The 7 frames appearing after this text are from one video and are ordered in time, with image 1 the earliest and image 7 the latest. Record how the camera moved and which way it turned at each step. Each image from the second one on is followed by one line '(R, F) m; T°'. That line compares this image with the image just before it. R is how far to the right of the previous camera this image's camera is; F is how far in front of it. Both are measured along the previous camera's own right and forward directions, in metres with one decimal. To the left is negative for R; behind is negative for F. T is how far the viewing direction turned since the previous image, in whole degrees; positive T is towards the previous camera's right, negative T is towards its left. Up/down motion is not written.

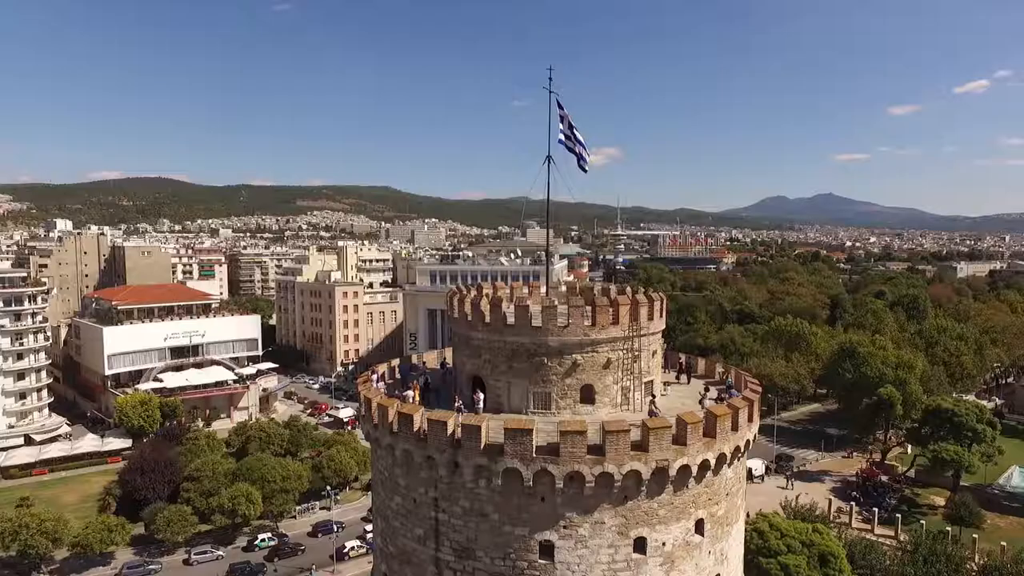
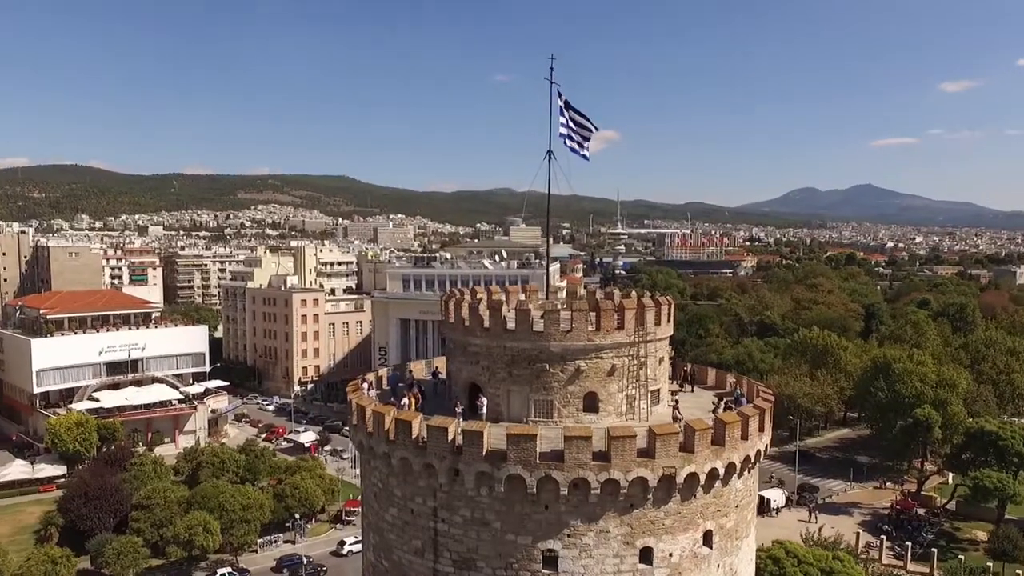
(-0.1, +0.5) m; 0°
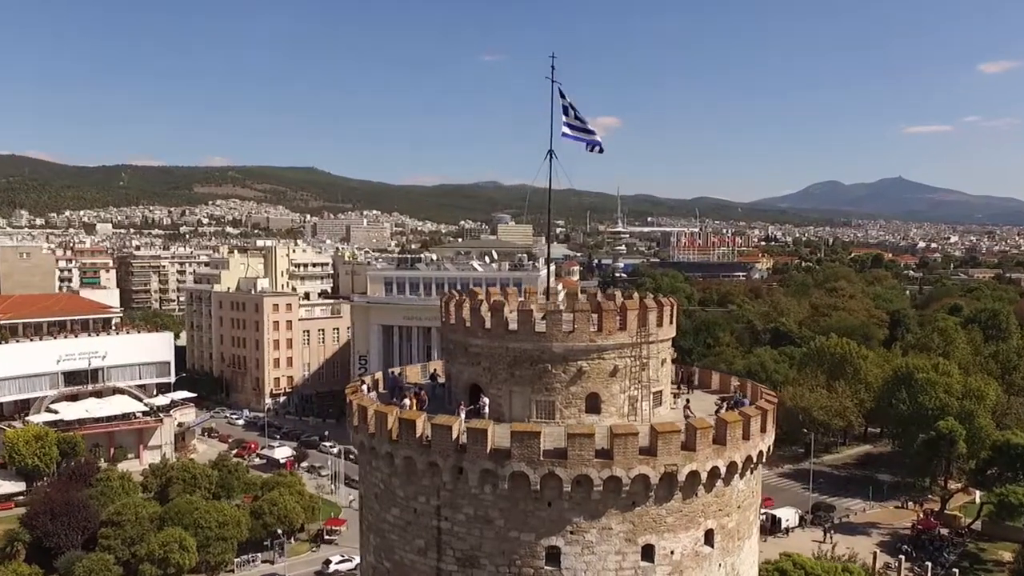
(0.0, -0.1) m; 0°
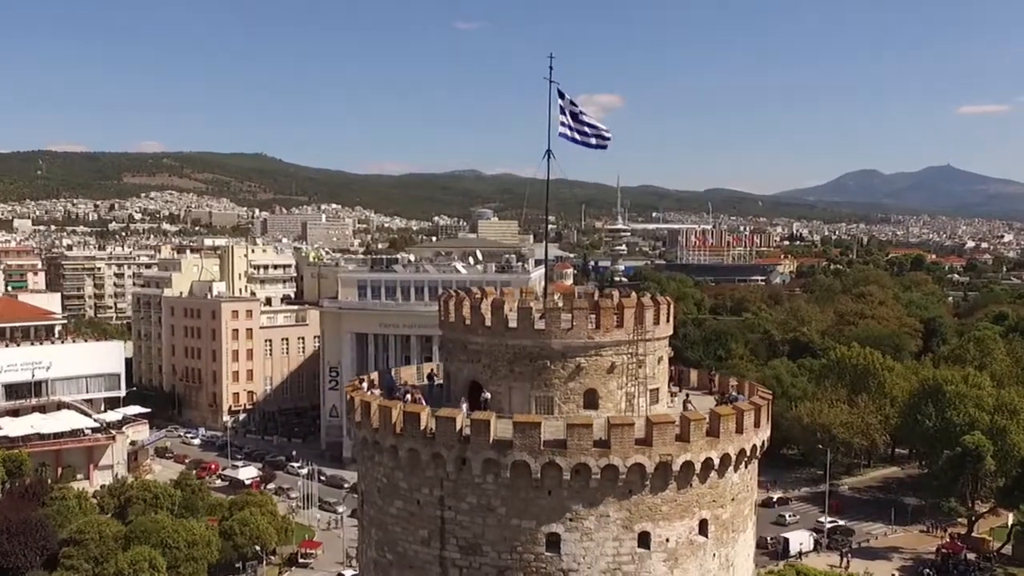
(-0.1, -0.5) m; 0°
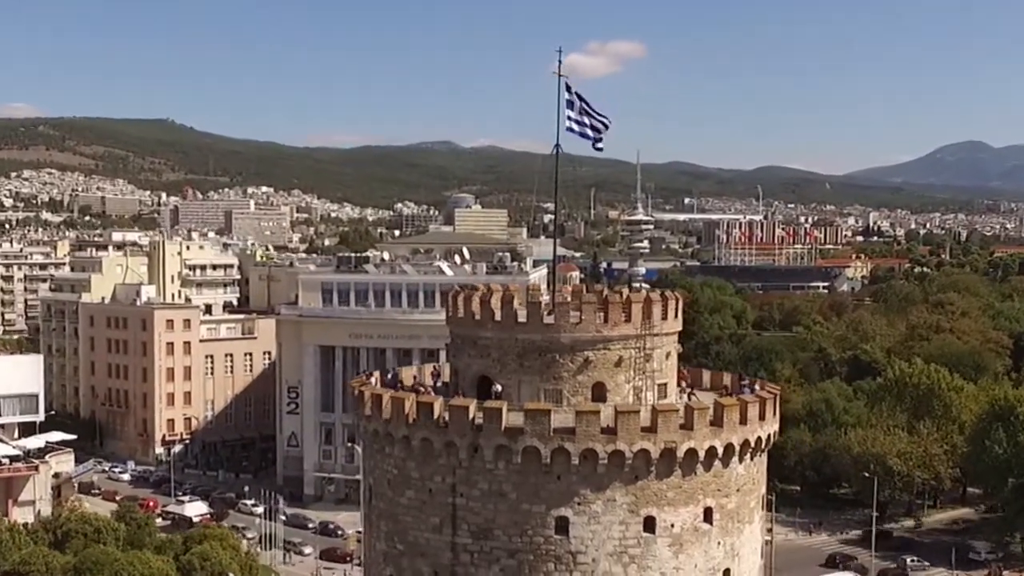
(0.0, -0.5) m; 0°
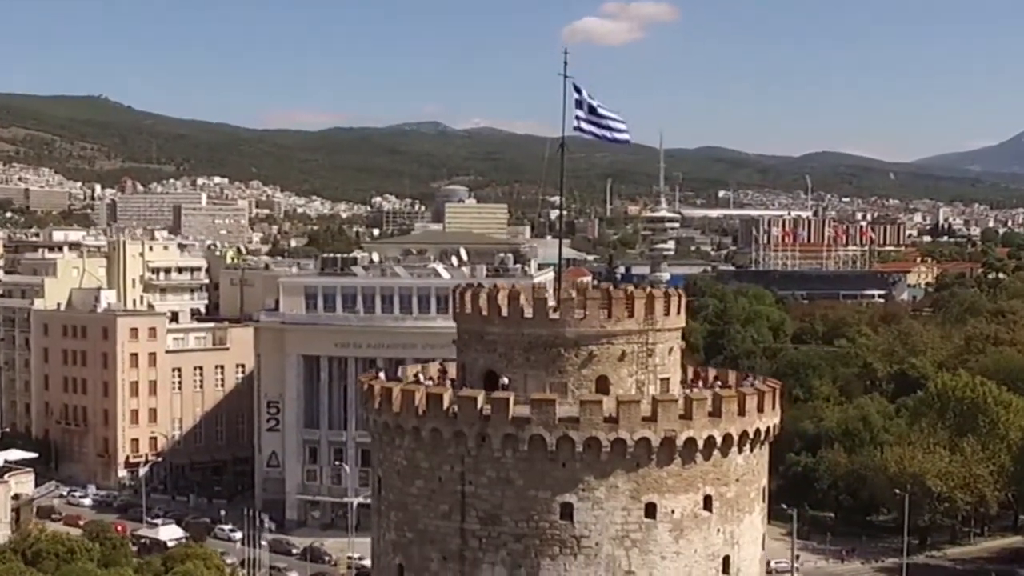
(0.0, -0.6) m; 0°
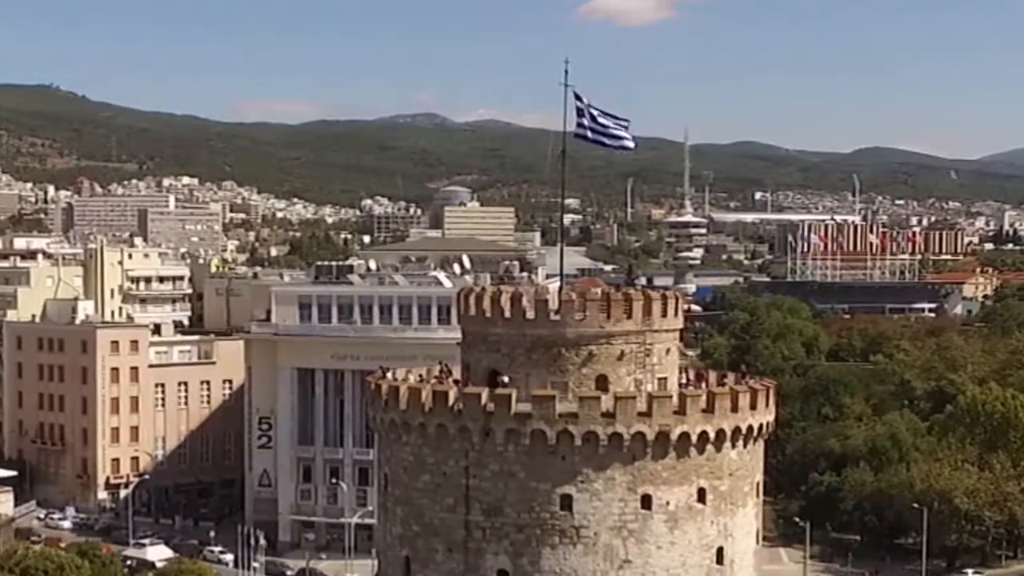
(0.0, -0.7) m; 0°
